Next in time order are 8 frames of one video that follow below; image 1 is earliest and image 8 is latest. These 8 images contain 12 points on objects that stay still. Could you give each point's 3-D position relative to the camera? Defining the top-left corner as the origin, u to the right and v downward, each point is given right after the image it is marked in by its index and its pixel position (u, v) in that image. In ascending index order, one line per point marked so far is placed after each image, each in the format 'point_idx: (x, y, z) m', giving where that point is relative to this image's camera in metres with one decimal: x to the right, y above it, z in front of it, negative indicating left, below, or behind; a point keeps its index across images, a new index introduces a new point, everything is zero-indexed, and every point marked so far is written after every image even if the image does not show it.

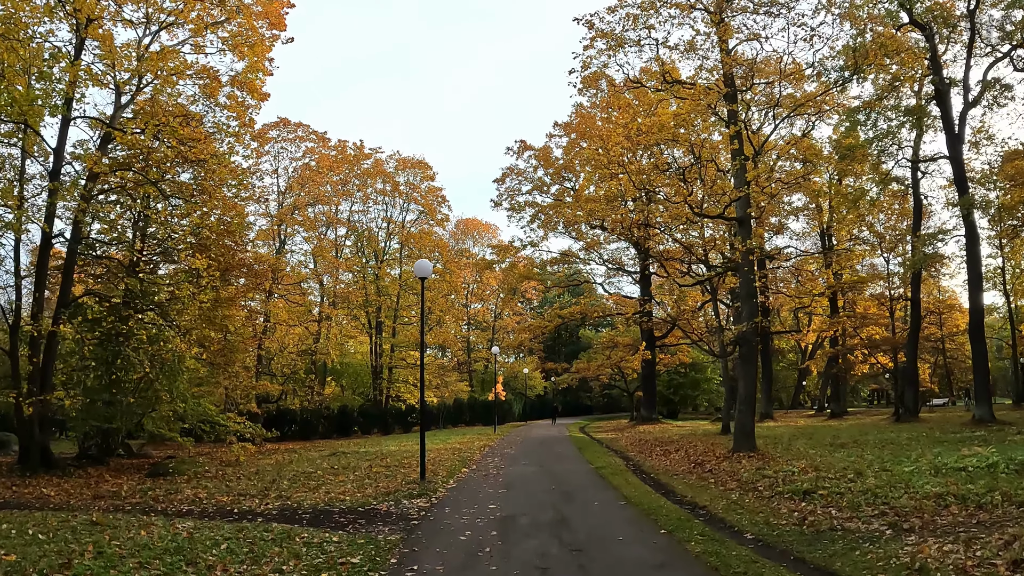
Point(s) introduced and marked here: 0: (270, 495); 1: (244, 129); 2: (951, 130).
0: (-3.0, -2.6, +7.5) m
1: (-6.3, +3.8, +14.5) m
2: (+11.6, +4.2, +16.5) m
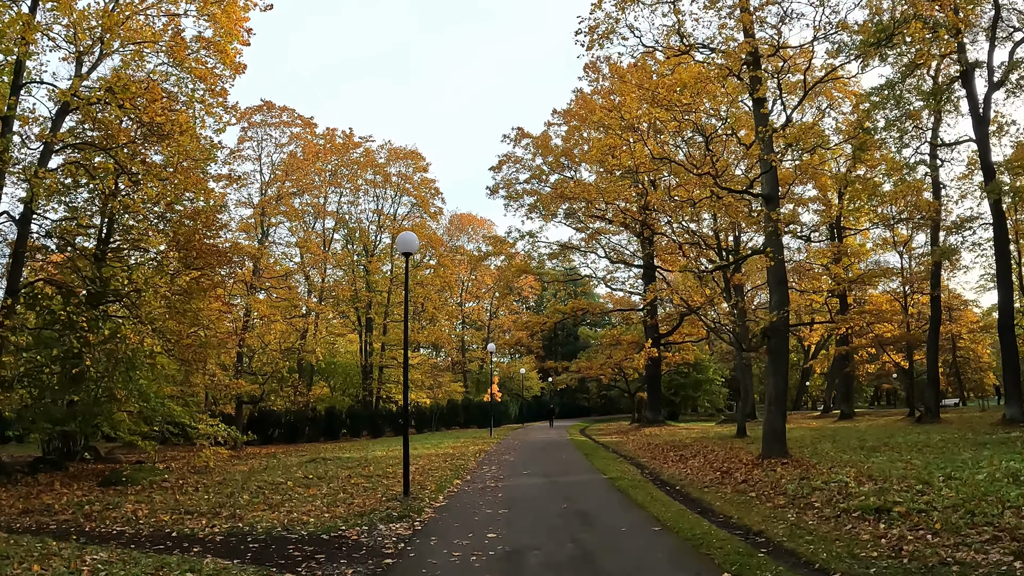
0: (-3.0, -2.3, +6.3) m
1: (-6.4, +4.1, +13.3) m
2: (+11.5, +4.4, +15.4) m
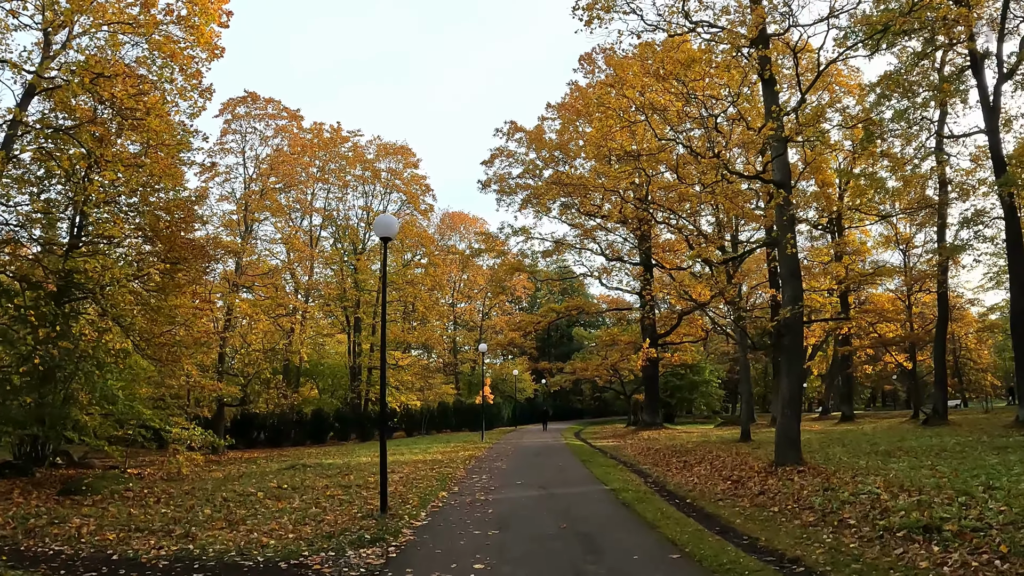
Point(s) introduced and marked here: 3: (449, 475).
0: (-3.0, -2.2, +5.6) m
1: (-6.5, +4.1, +12.5) m
2: (+11.3, +4.4, +14.9) m
3: (-1.1, -3.2, +10.5) m
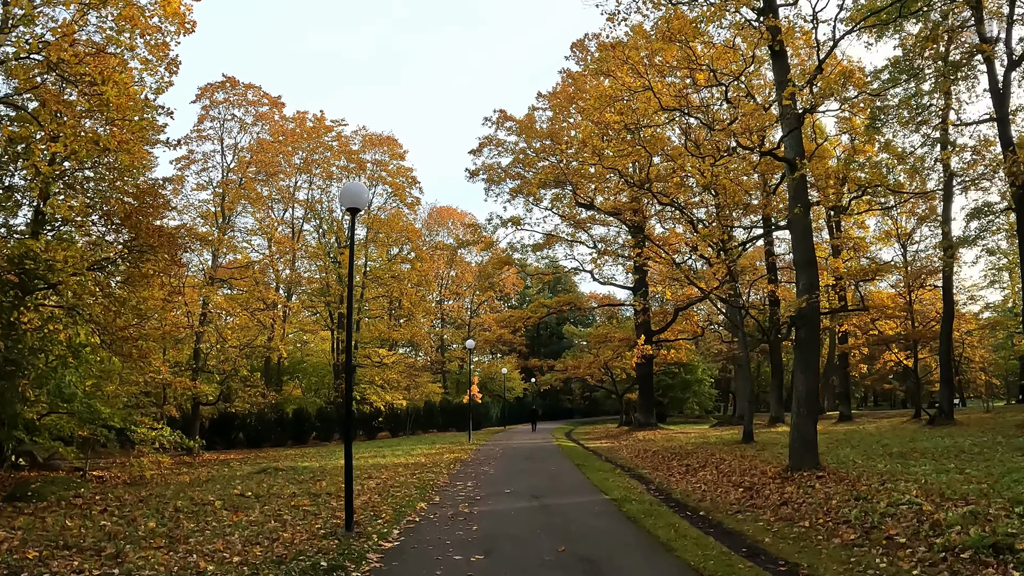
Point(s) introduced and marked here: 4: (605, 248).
0: (-3.1, -2.1, +4.7) m
1: (-6.7, +4.3, +11.6) m
2: (+11.1, +4.6, +14.3) m
3: (-1.3, -3.0, +9.7) m
4: (+2.9, +1.2, +19.4) m
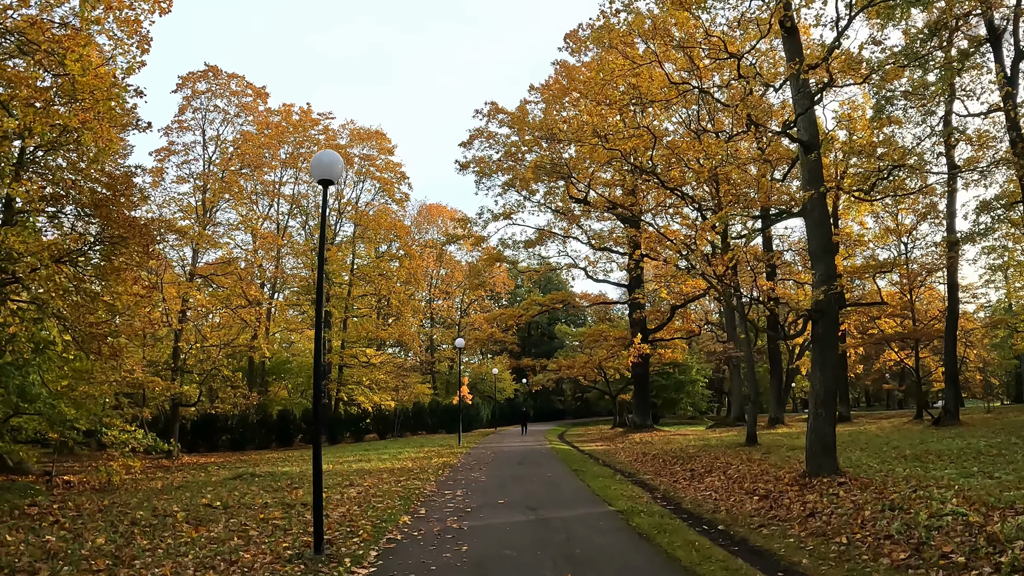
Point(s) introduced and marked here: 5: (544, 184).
0: (-3.2, -1.9, +4.1) m
1: (-6.8, +4.4, +10.9) m
2: (+11.0, +4.6, +13.9) m
3: (-1.4, -2.9, +9.1) m
4: (+2.7, +1.3, +18.8) m
5: (+0.9, +2.9, +17.4) m
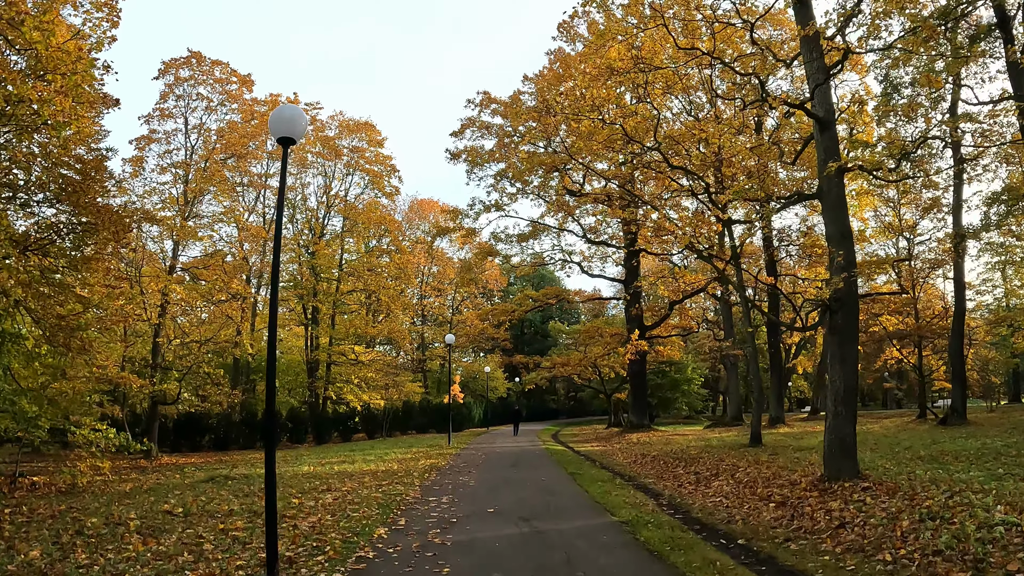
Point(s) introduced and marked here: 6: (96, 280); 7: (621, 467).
0: (-3.2, -1.8, +3.5) m
1: (-6.9, +4.6, +10.3) m
2: (+10.8, +4.7, +13.4) m
3: (-1.5, -2.8, +8.5) m
4: (+2.5, +1.4, +18.3) m
5: (+0.7, +3.1, +16.8) m
6: (-8.2, +0.1, +12.2) m
7: (+1.9, -3.1, +10.9) m
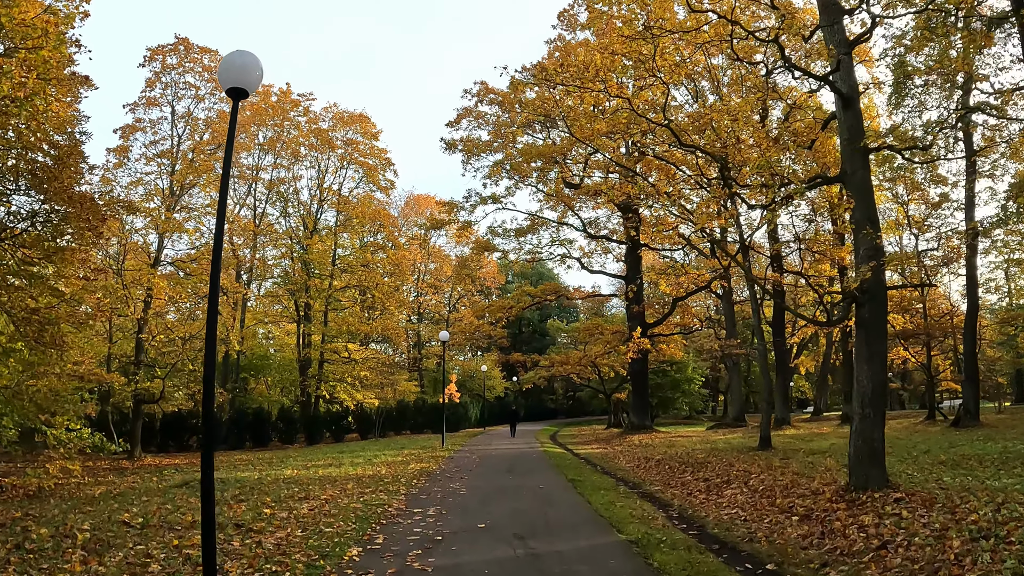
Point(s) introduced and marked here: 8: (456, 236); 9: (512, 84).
0: (-3.3, -1.7, +2.9) m
1: (-7.0, +4.7, +9.7) m
2: (+10.8, +4.8, +12.8) m
3: (-1.5, -2.7, +7.9) m
4: (+2.4, +1.5, +17.7) m
5: (+0.7, +3.2, +16.2) m
6: (-8.3, +0.3, +11.6) m
7: (+1.8, -3.0, +10.3) m
8: (-1.7, +1.6, +19.0) m
9: (0.0, +5.7, +17.3) m
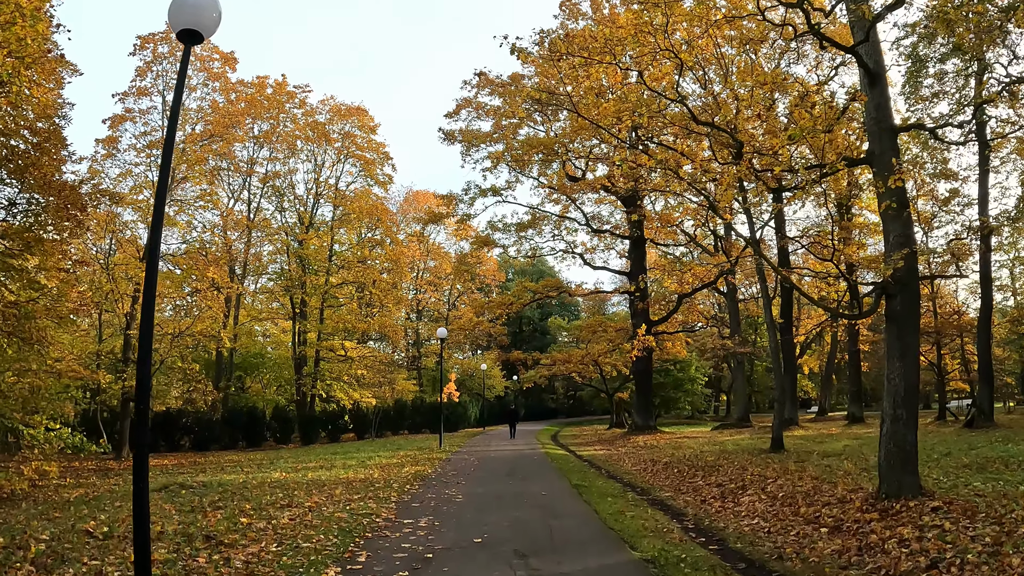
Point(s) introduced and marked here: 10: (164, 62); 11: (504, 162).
0: (-3.3, -1.6, +2.4) m
1: (-6.9, +4.8, +9.2) m
2: (+10.8, +4.9, +12.4) m
3: (-1.5, -2.6, +7.4) m
4: (+2.4, +1.7, +17.2) m
5: (+0.7, +3.3, +15.7) m
6: (-8.3, +0.4, +11.1) m
7: (+1.8, -2.9, +9.9) m
8: (-1.7, +1.7, +18.6) m
9: (0.0, +5.8, +16.8) m
10: (-10.3, +6.6, +18.4) m
11: (-0.2, +3.3, +16.4) m
